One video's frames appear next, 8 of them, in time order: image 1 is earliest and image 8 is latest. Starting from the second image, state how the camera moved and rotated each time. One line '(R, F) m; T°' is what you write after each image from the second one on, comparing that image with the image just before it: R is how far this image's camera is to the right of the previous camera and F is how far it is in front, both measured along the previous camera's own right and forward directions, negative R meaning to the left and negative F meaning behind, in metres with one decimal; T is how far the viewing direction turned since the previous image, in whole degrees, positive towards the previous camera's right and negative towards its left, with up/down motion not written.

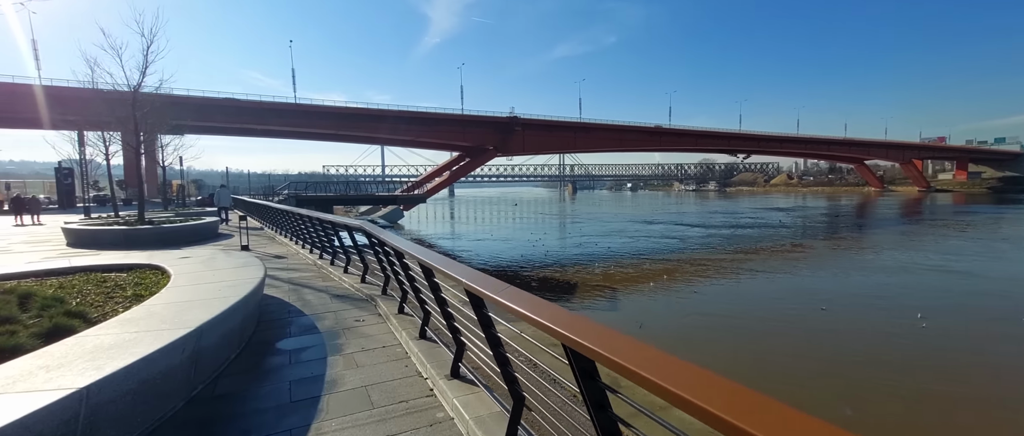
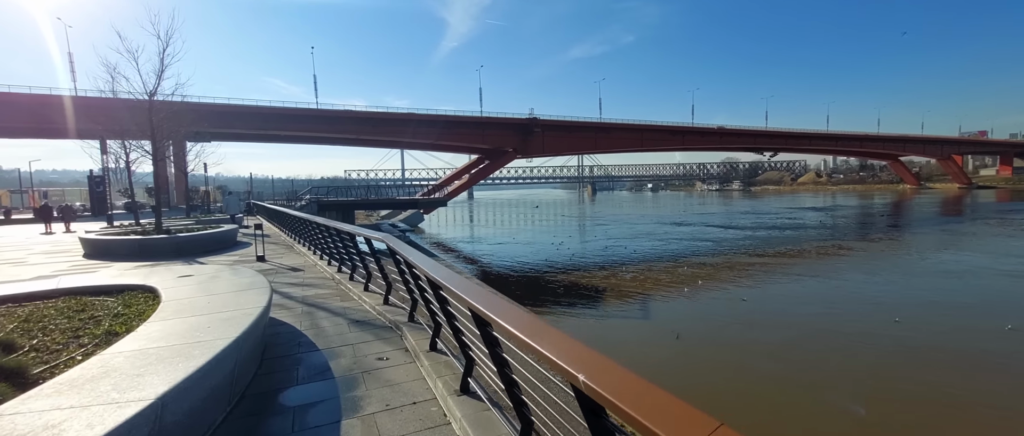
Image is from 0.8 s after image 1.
(-0.2, +0.7) m; -2°
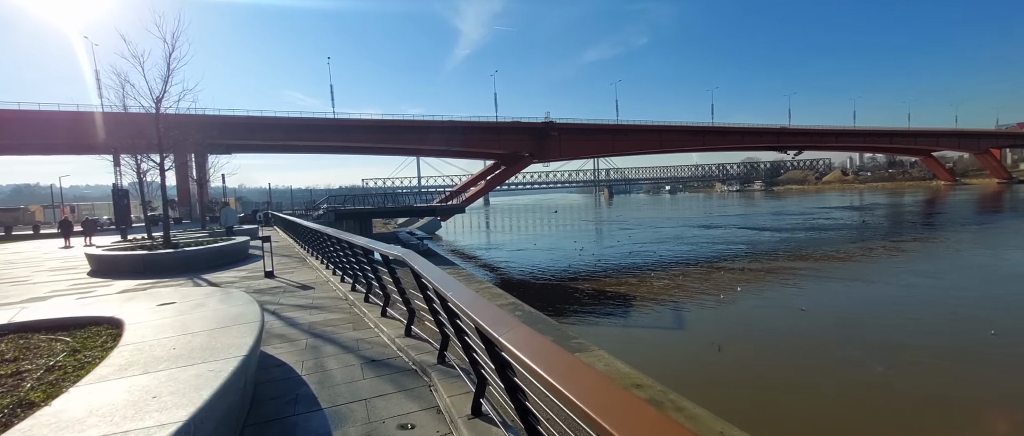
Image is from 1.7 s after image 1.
(-0.2, +0.8) m; -2°
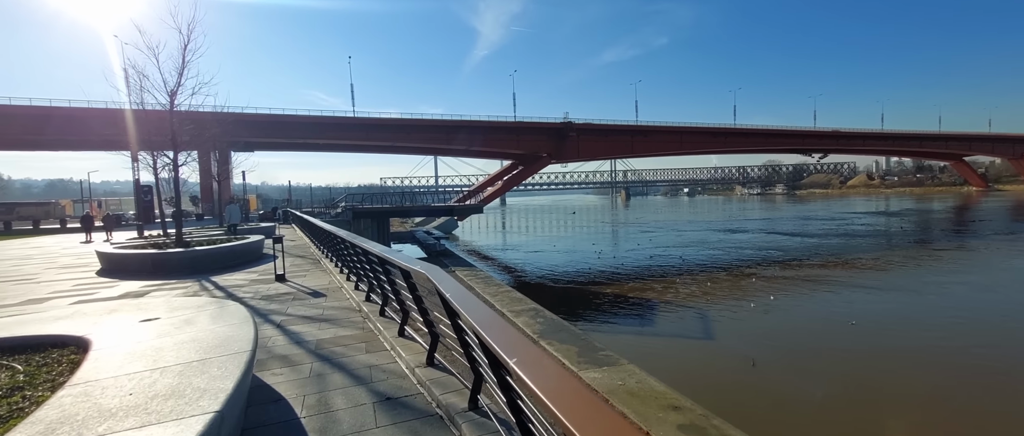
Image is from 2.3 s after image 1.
(-0.2, +0.5) m; -2°
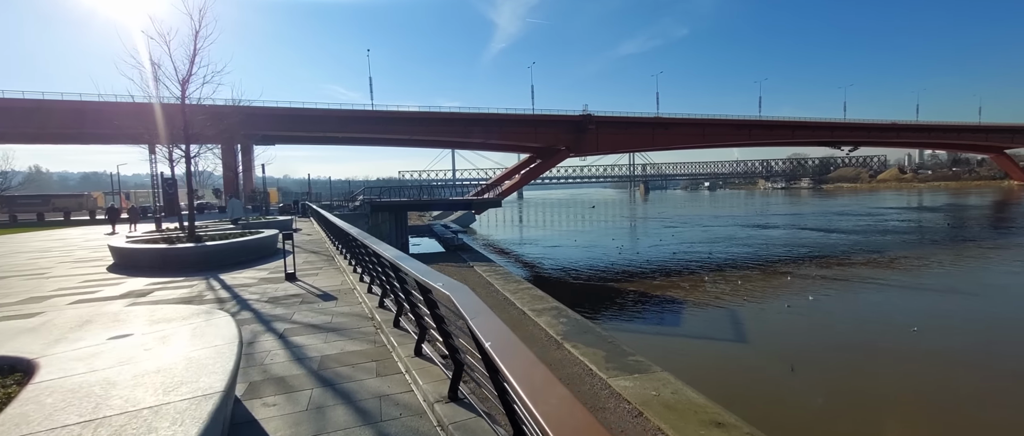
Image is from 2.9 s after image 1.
(-0.1, +0.5) m; -2°
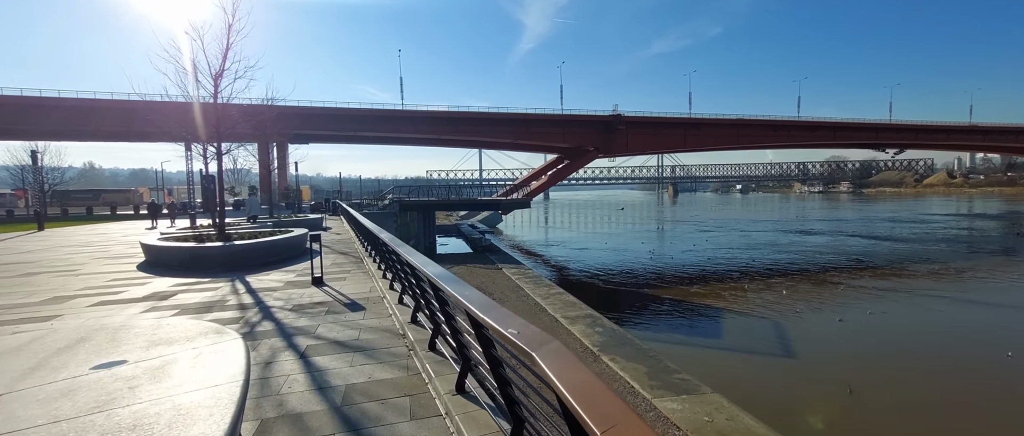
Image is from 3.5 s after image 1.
(-0.2, +0.5) m; -3°
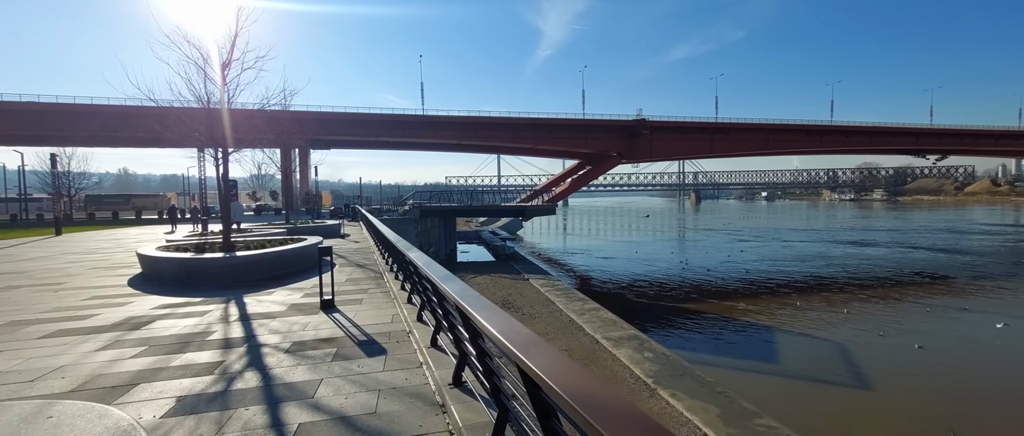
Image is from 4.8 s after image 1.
(-0.4, +1.1) m; -2°
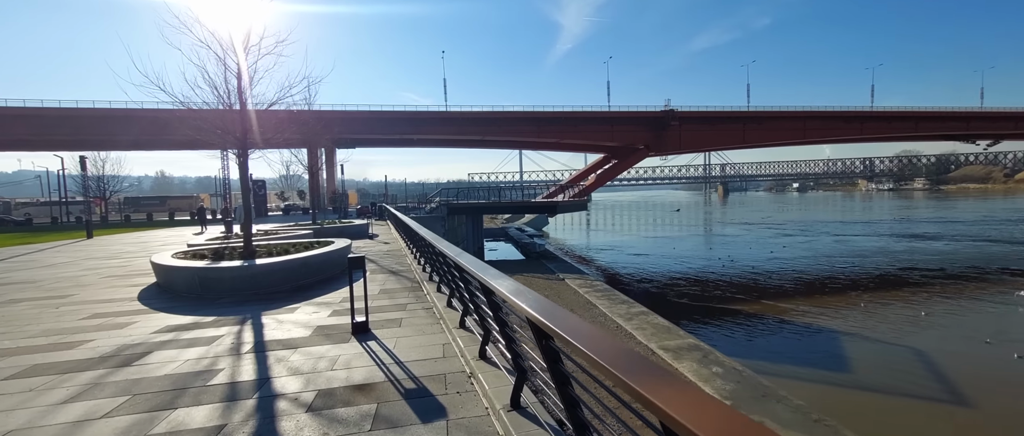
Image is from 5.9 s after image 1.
(-0.4, +0.9) m; -3°
